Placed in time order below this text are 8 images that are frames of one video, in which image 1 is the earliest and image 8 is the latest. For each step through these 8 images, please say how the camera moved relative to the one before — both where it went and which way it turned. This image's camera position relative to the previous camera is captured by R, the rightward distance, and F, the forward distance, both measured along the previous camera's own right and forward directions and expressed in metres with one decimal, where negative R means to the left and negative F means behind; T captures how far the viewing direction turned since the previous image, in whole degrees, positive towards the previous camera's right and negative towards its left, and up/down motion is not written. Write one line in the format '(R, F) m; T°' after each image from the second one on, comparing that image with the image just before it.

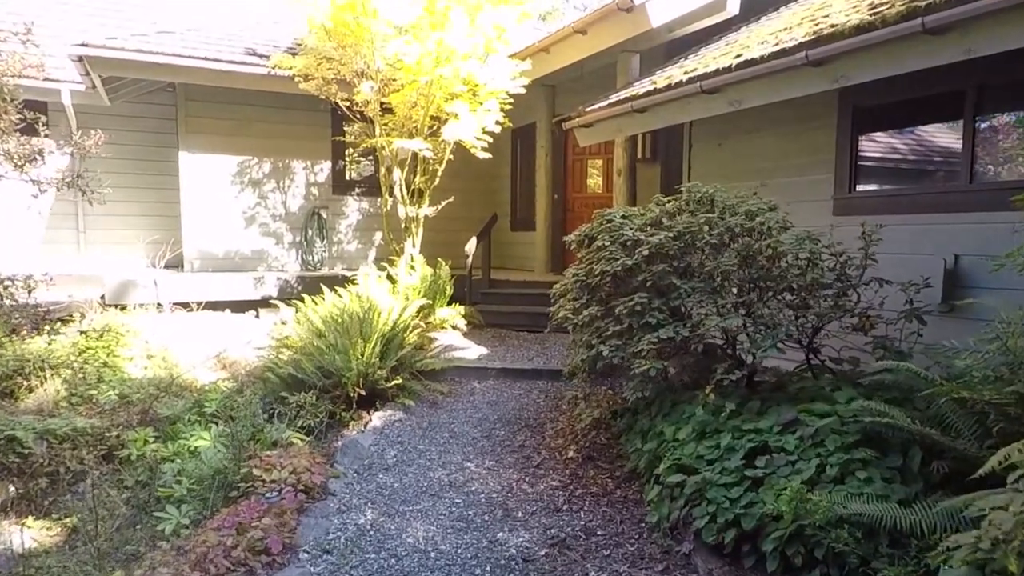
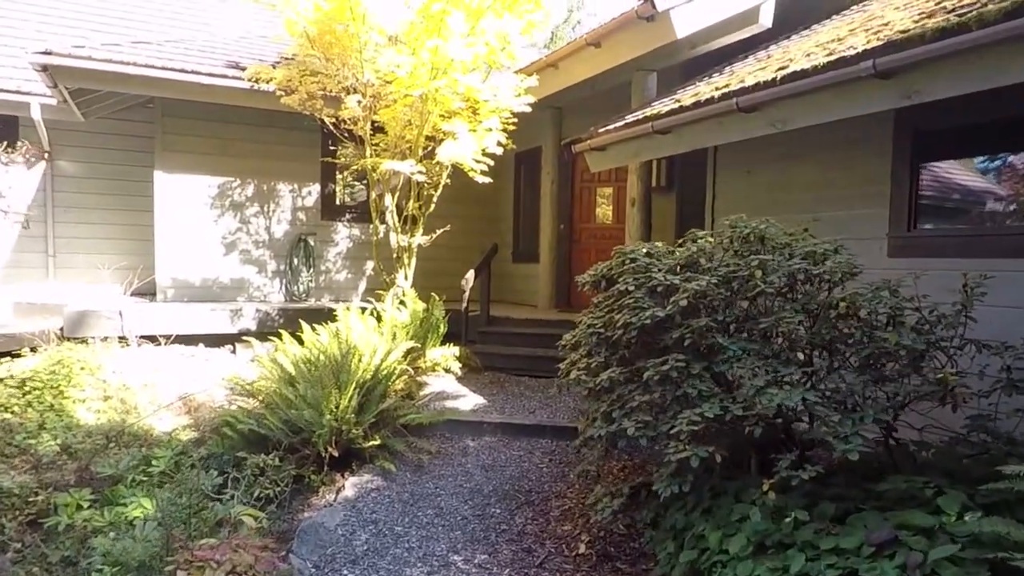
(0.0, +0.8) m; 0°
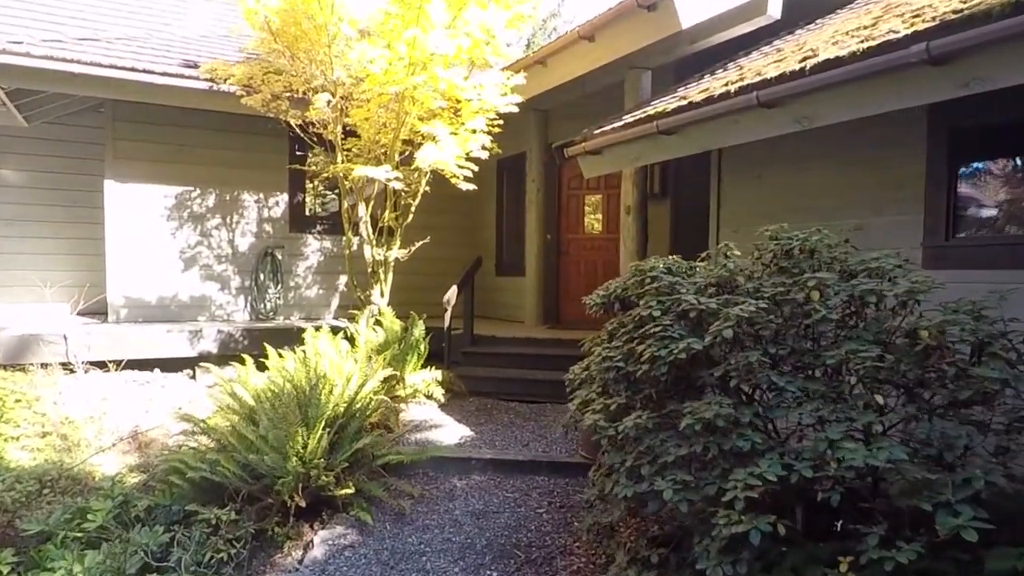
(-0.1, +0.6) m; +2°
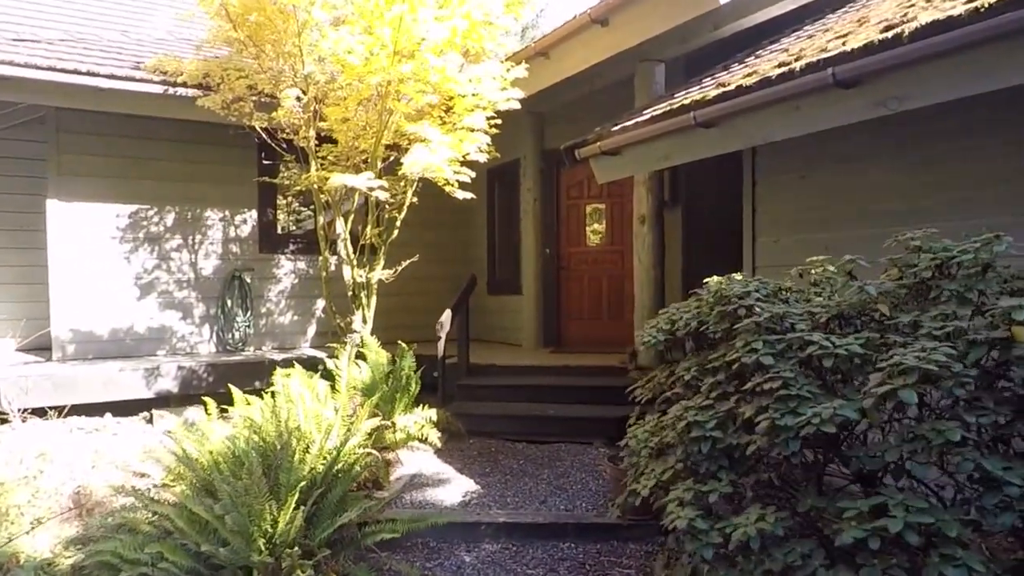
(-0.2, +0.9) m; +2°
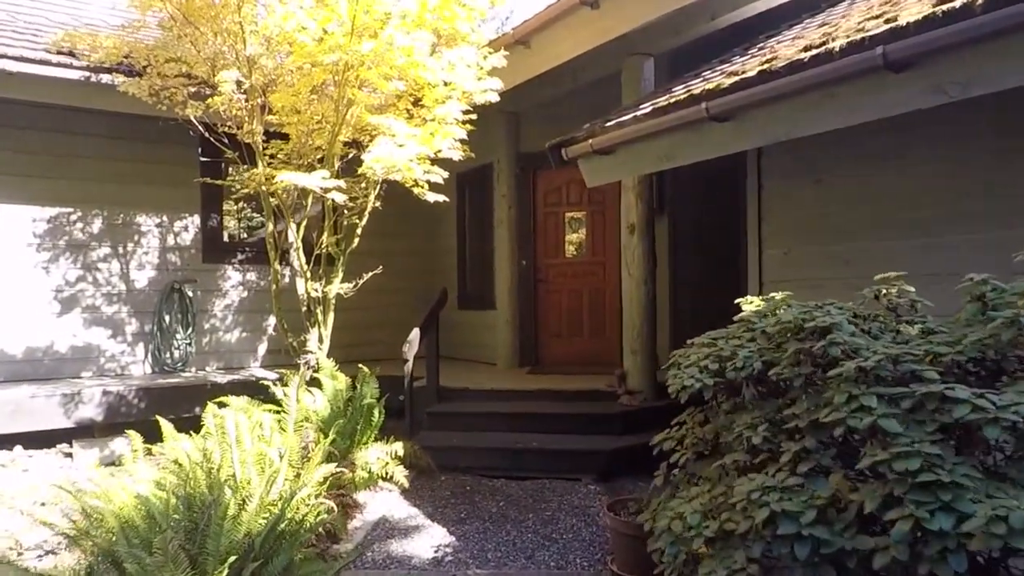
(-0.1, +0.7) m; +3°
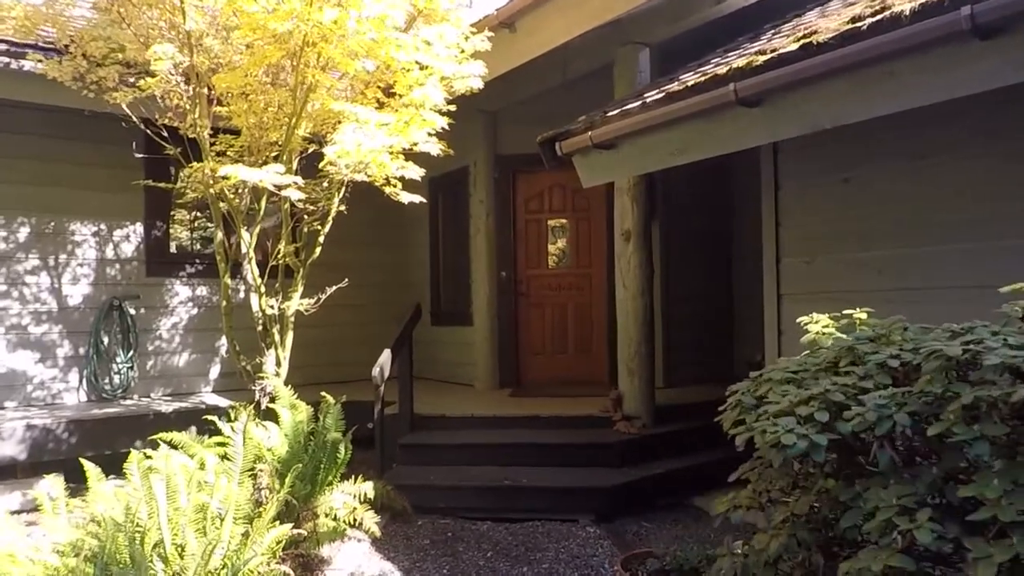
(-0.1, +0.6) m; +3°
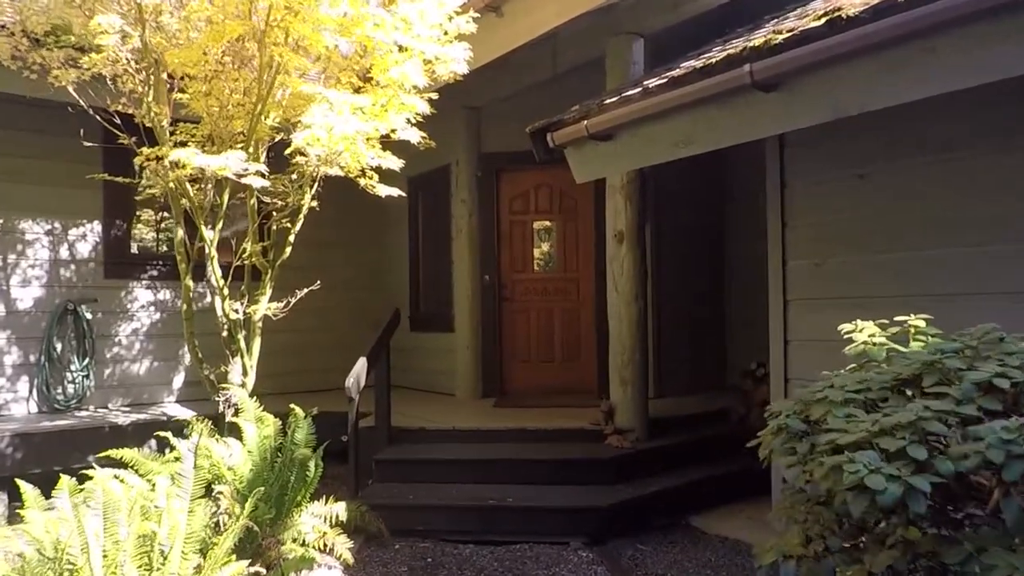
(0.0, +0.3) m; +2°
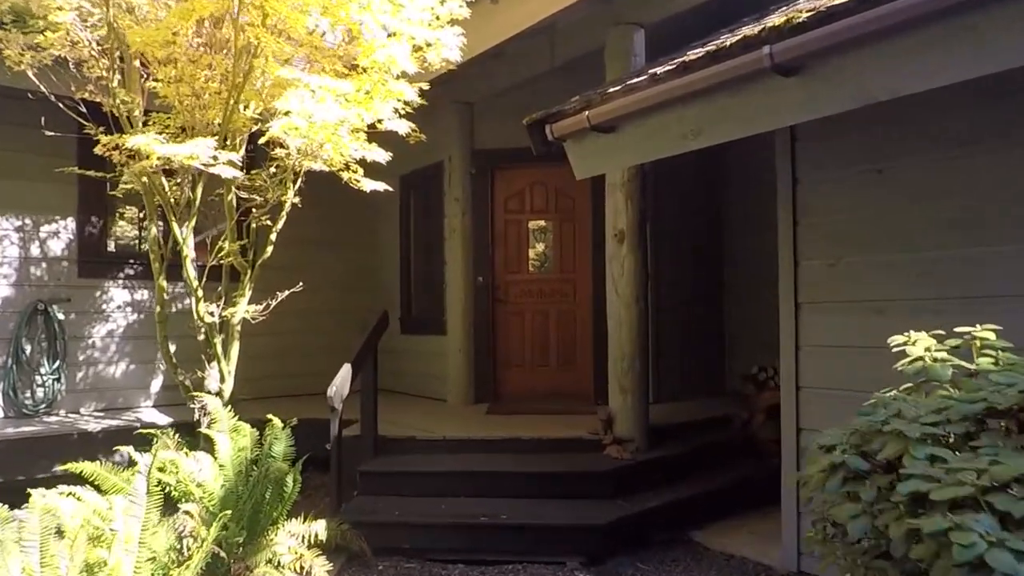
(0.0, +0.3) m; +1°
